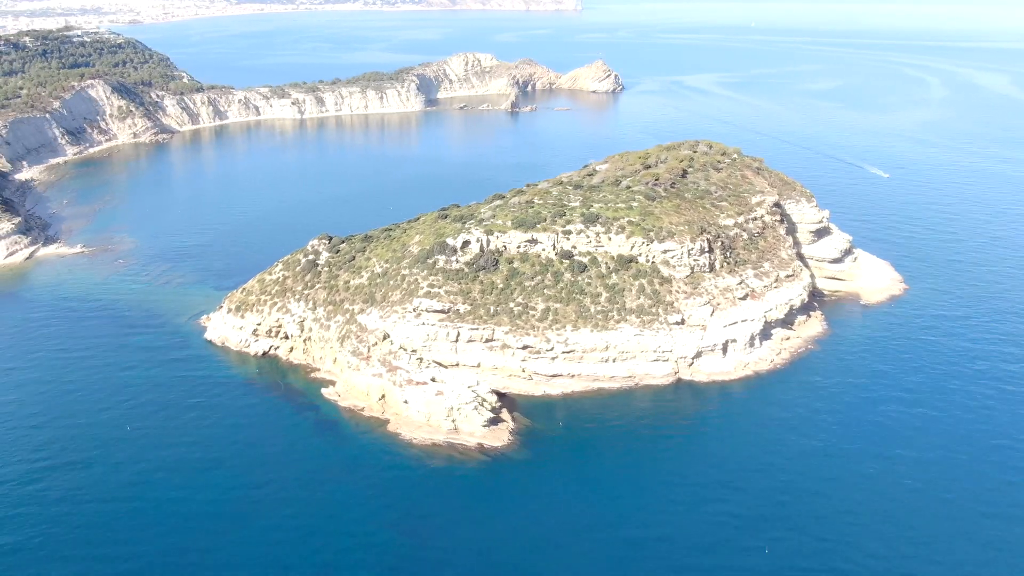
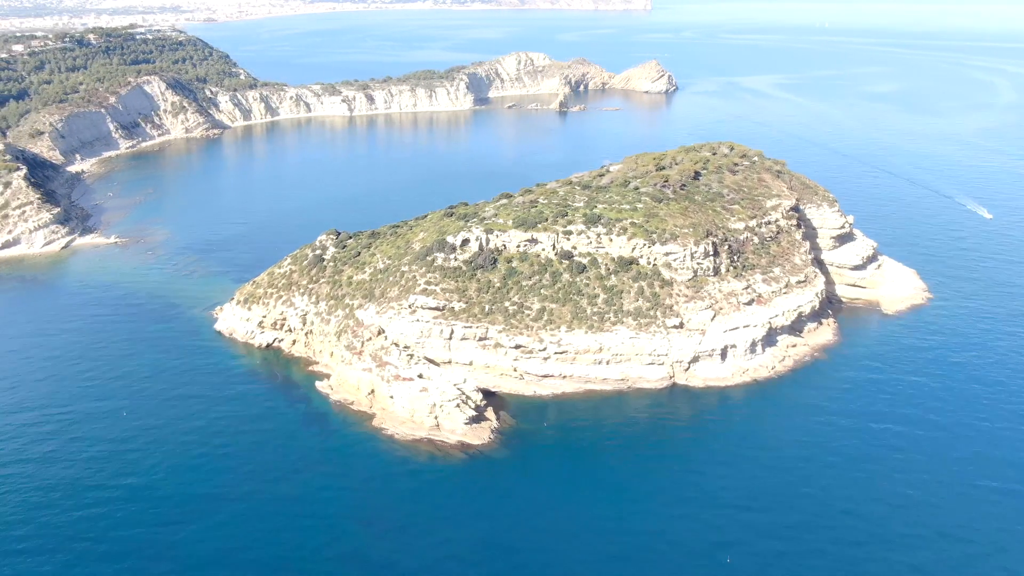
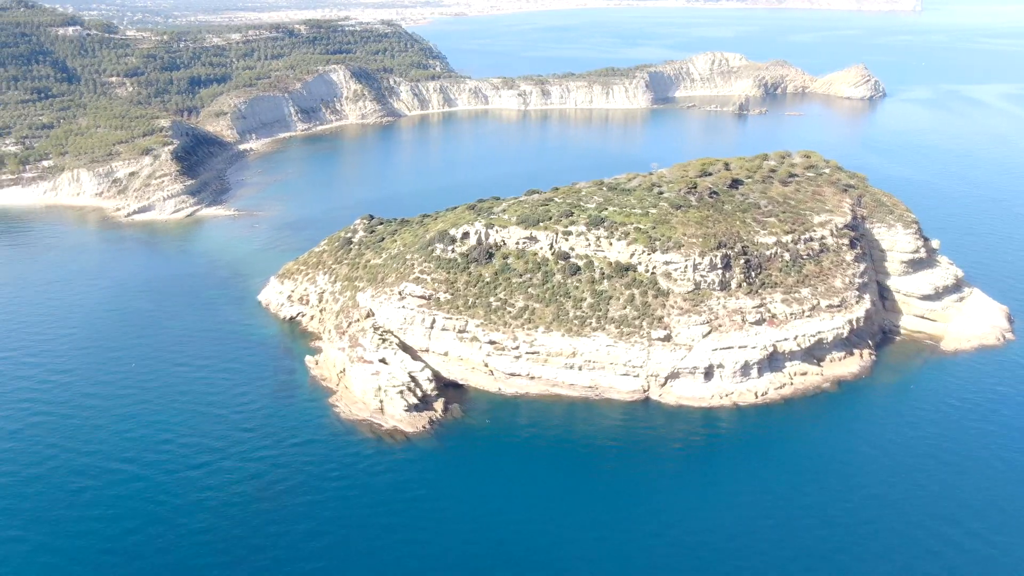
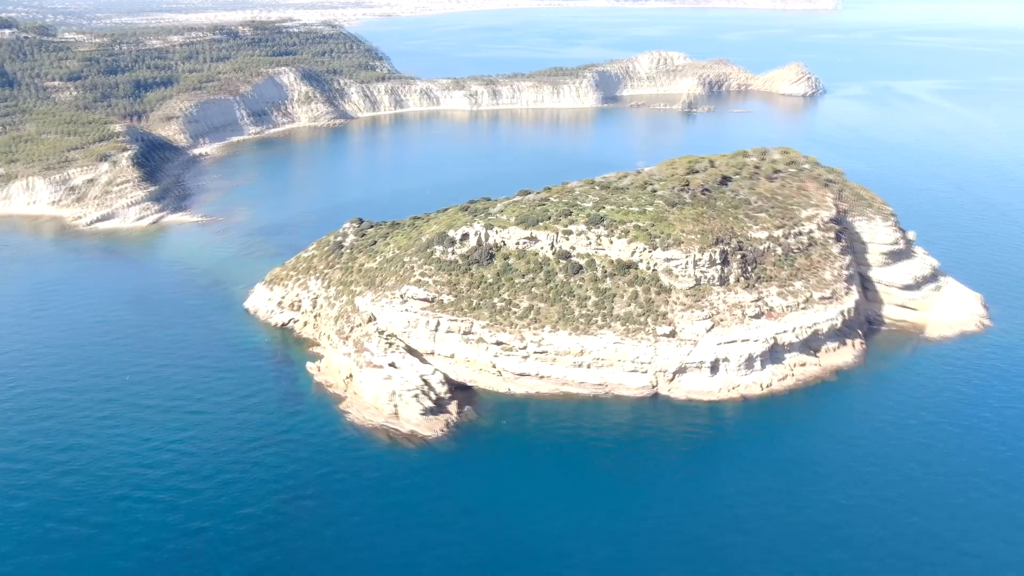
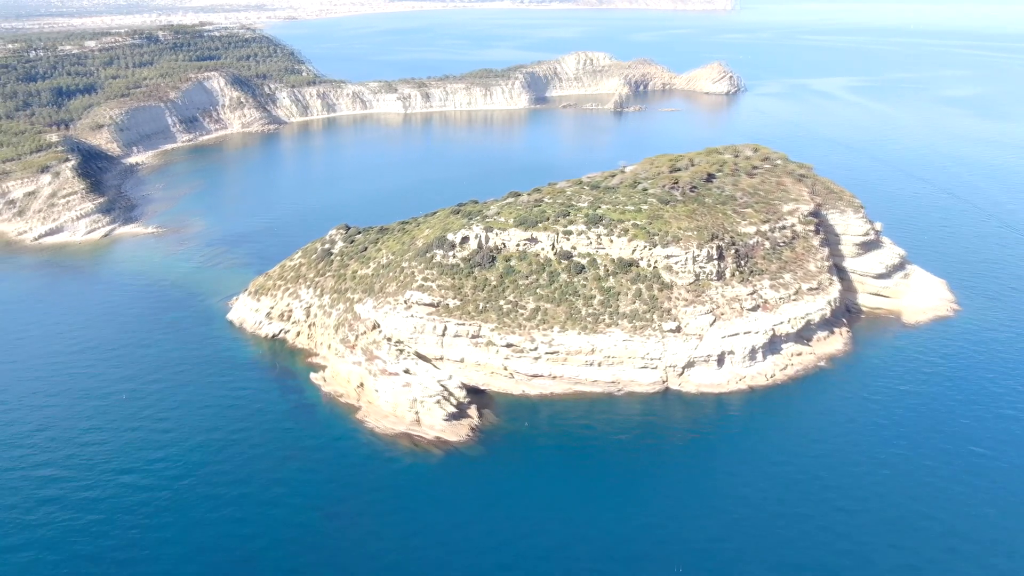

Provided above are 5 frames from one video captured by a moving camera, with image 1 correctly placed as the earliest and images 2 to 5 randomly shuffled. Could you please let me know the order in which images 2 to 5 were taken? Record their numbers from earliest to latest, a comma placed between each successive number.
2, 5, 4, 3
